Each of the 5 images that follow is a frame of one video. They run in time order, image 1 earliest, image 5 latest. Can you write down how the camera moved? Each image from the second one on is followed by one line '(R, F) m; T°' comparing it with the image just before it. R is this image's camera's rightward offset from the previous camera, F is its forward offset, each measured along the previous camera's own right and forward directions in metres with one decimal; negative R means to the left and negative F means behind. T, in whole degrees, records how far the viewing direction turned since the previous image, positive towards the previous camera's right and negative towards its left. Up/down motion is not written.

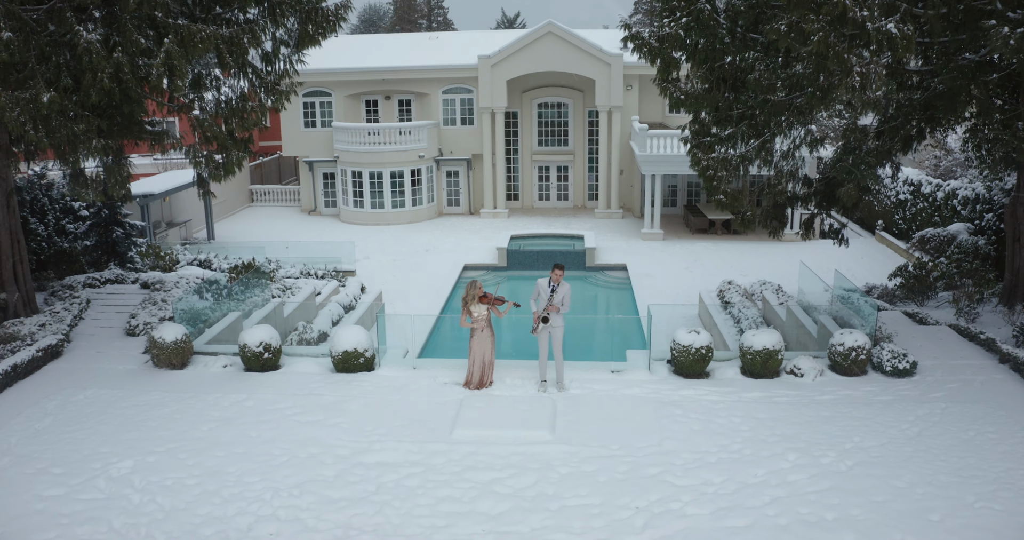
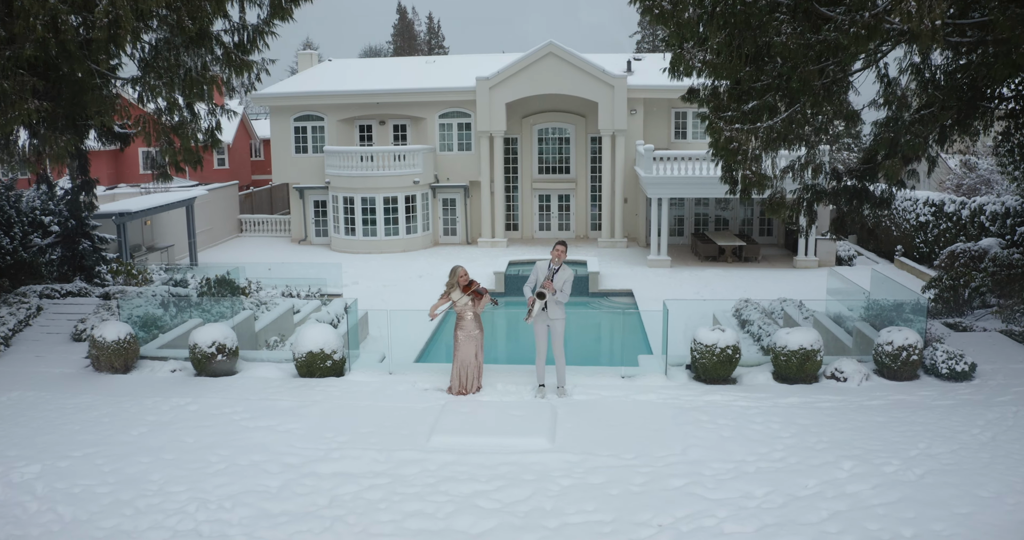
(+0.1, +1.7) m; 0°
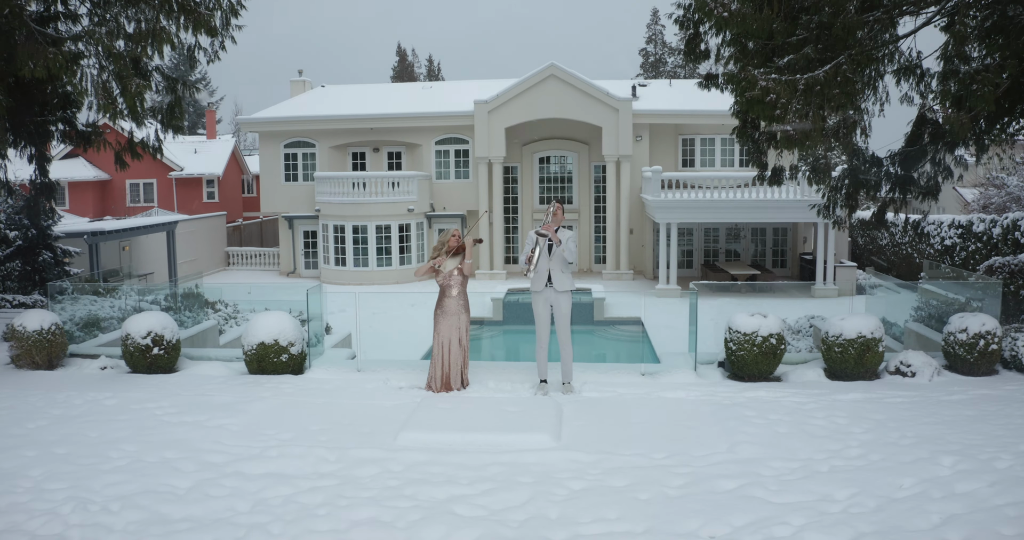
(+0.1, +1.8) m; 0°
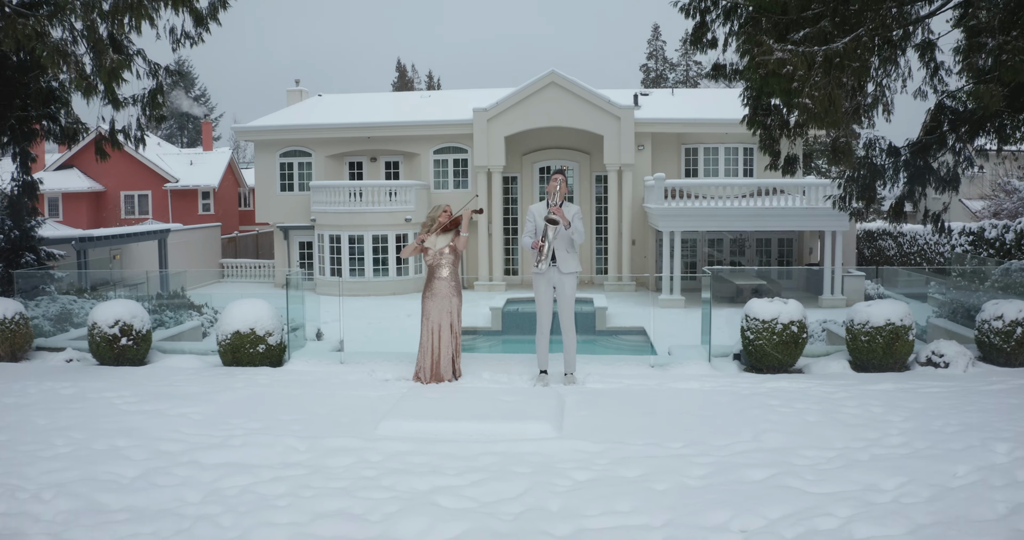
(0.0, +0.7) m; 0°
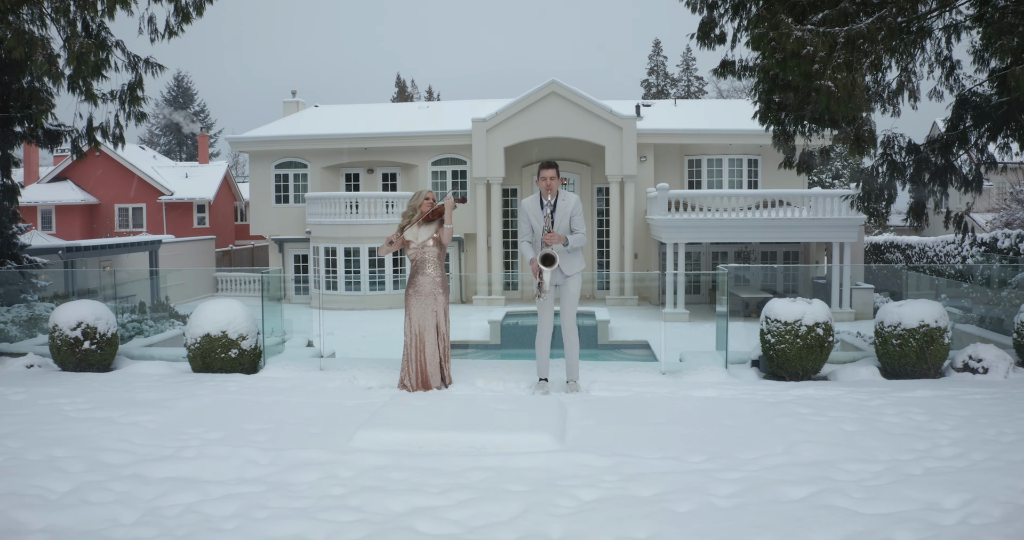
(0.0, +0.7) m; 0°
